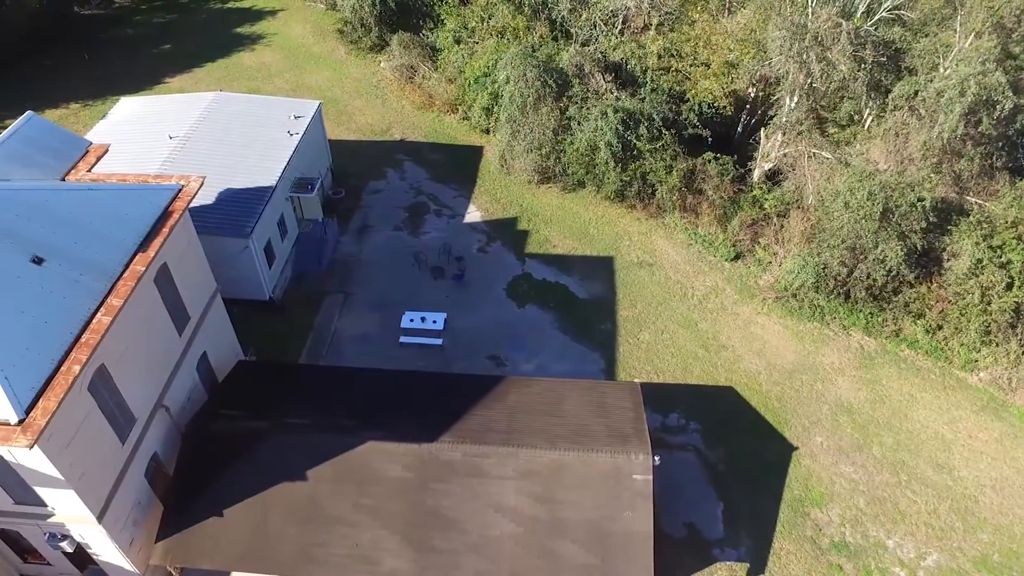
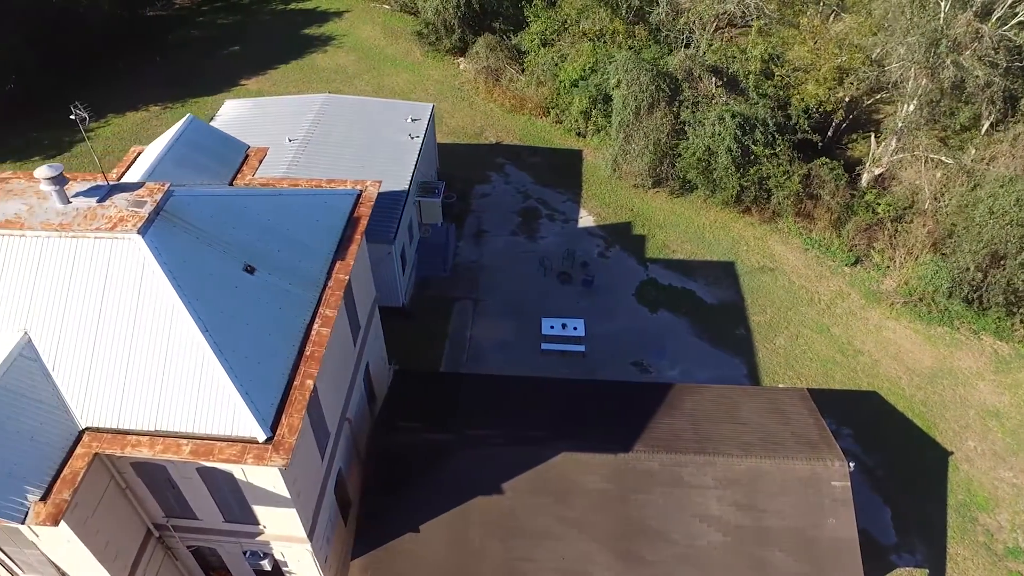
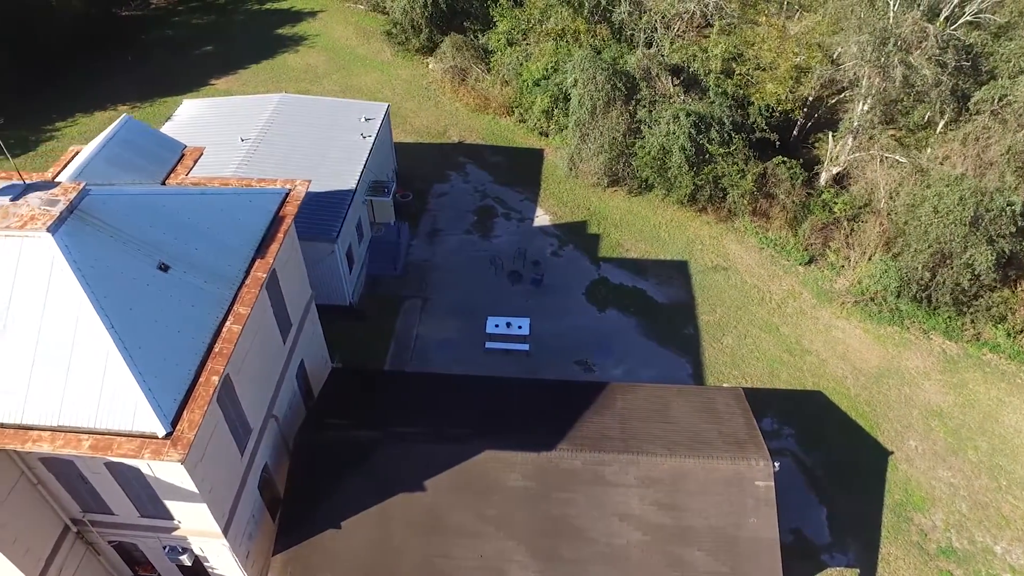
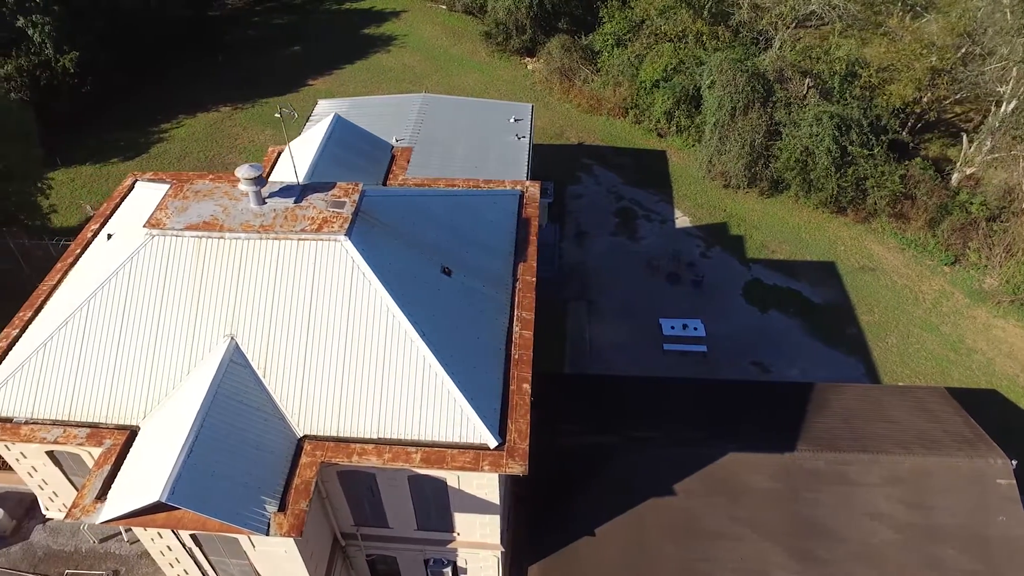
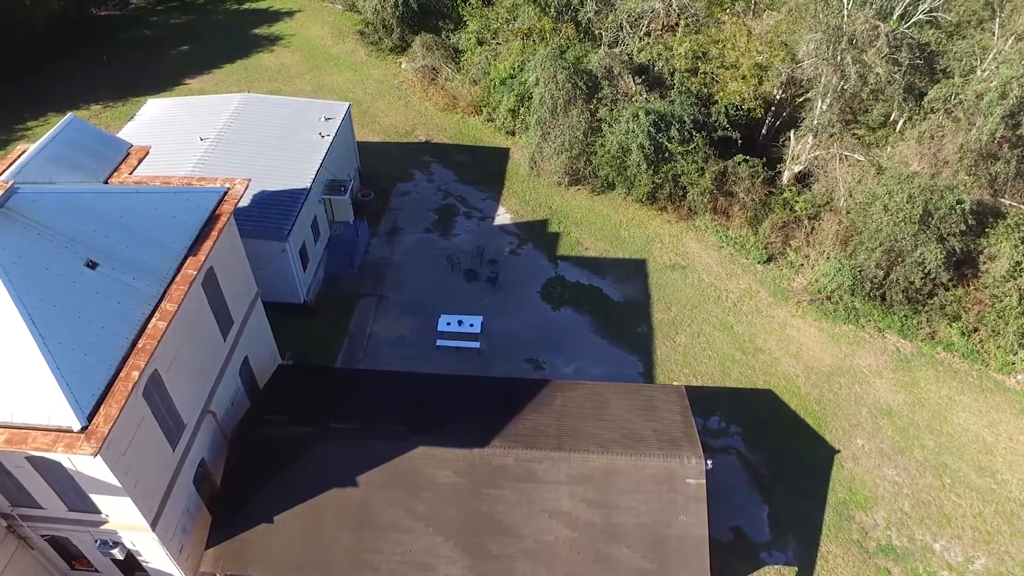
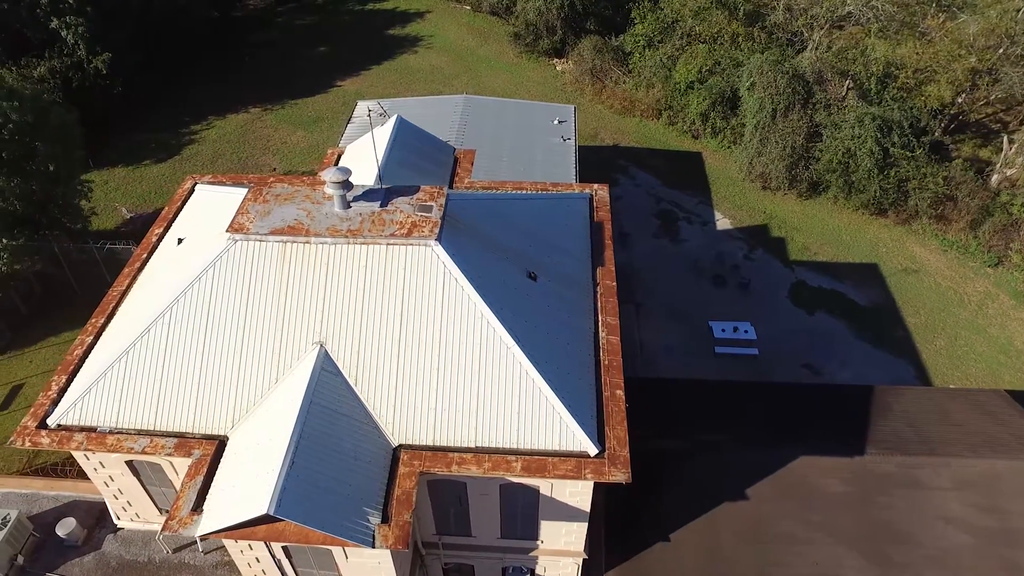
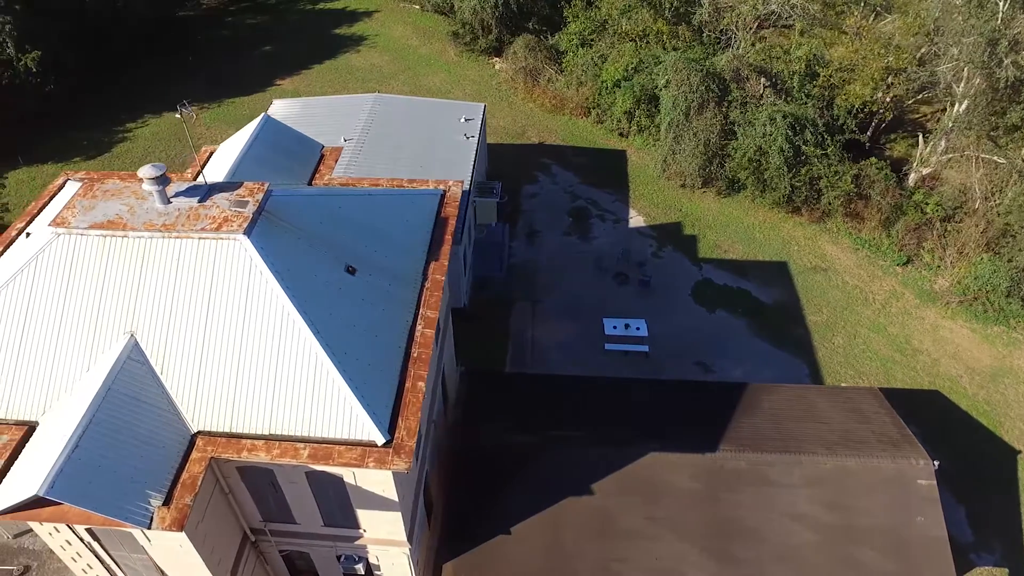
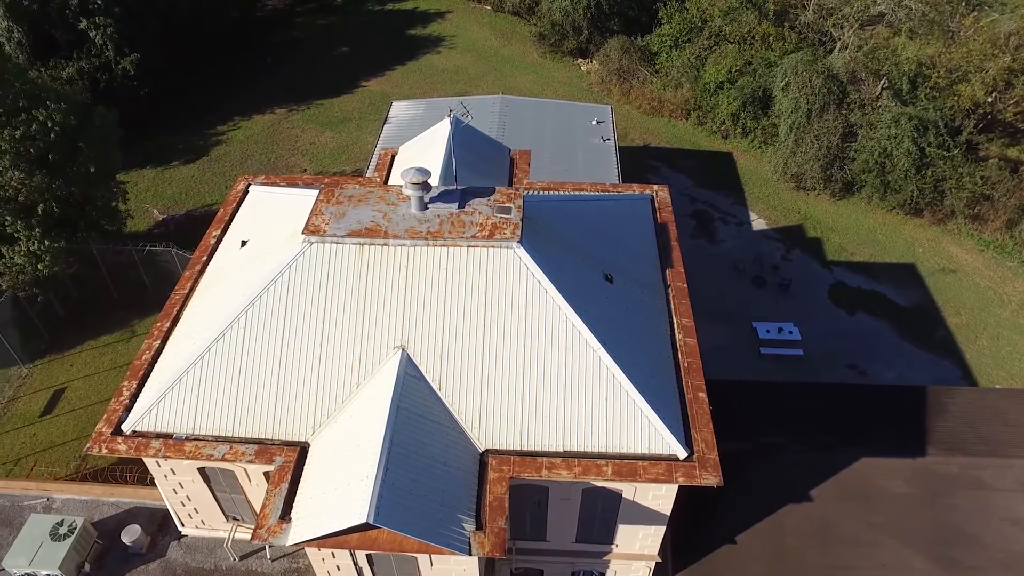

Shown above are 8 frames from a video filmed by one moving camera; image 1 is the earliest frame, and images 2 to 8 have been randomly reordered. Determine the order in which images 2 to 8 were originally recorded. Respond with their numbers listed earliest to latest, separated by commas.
5, 3, 2, 7, 4, 6, 8
